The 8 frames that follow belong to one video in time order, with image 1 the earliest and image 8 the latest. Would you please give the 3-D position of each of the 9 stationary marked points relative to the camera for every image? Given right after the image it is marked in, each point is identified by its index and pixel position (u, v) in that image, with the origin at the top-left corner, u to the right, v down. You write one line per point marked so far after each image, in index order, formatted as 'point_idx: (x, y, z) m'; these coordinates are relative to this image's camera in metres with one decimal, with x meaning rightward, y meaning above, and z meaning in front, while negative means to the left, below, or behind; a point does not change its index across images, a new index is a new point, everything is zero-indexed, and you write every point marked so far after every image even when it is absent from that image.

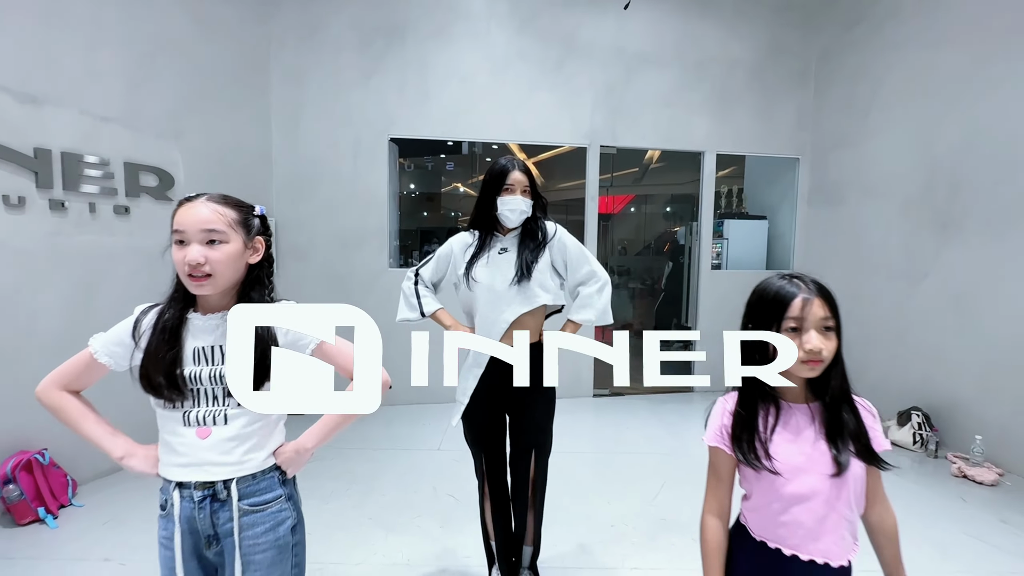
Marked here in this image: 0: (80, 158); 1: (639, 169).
0: (-2.5, +0.7, +2.7) m
1: (+1.5, +1.2, +4.5) m
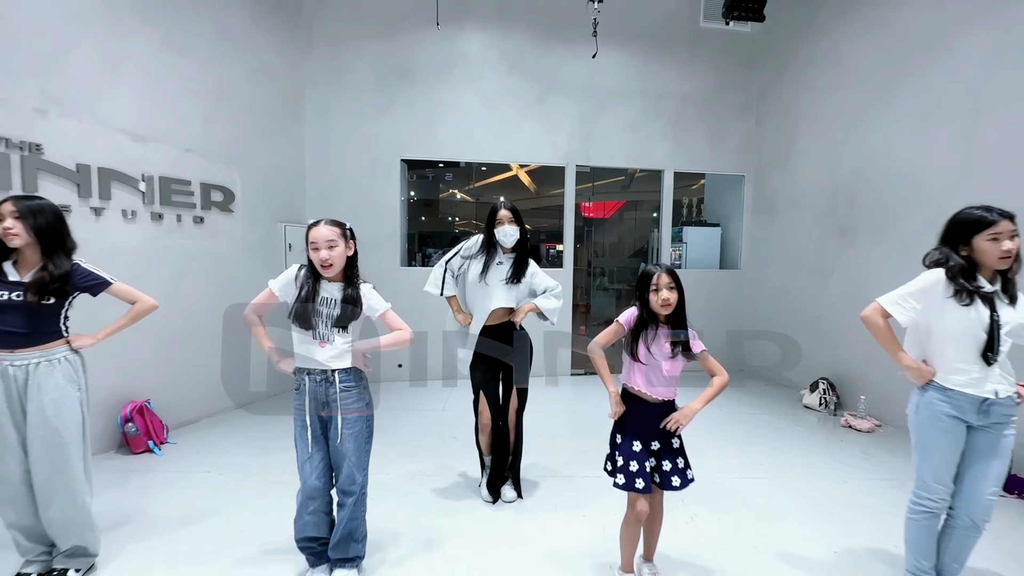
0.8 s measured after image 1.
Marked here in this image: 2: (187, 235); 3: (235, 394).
0: (-2.6, +0.8, +3.5) m
1: (+1.4, +1.2, +5.4) m
2: (-2.5, +0.4, +3.7) m
3: (-2.4, -0.9, +4.1) m
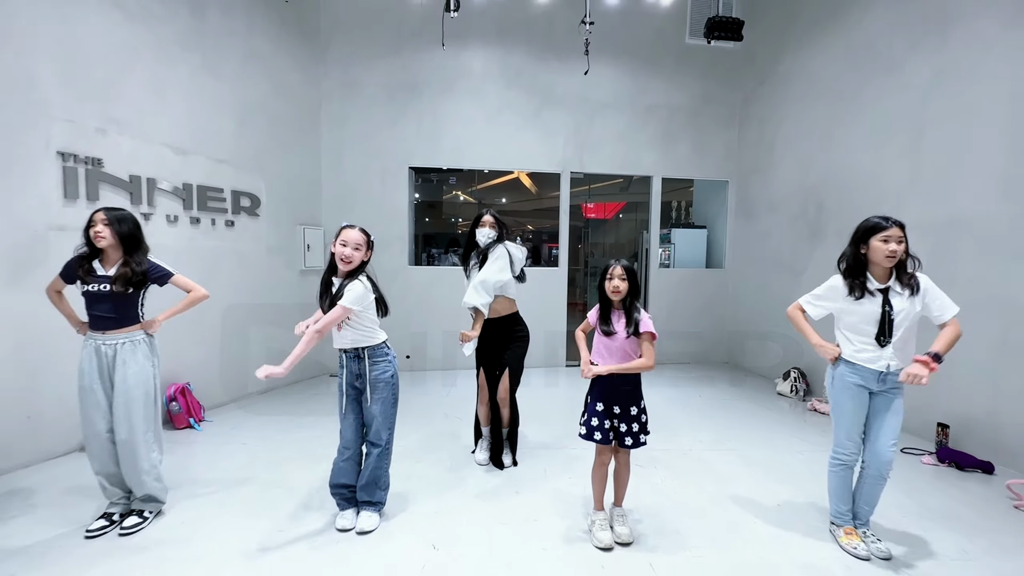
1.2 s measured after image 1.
0: (-2.6, +0.8, +4.0) m
1: (+1.4, +1.2, +5.8) m
2: (-2.6, +0.5, +4.1) m
3: (-2.5, -0.9, +4.5) m
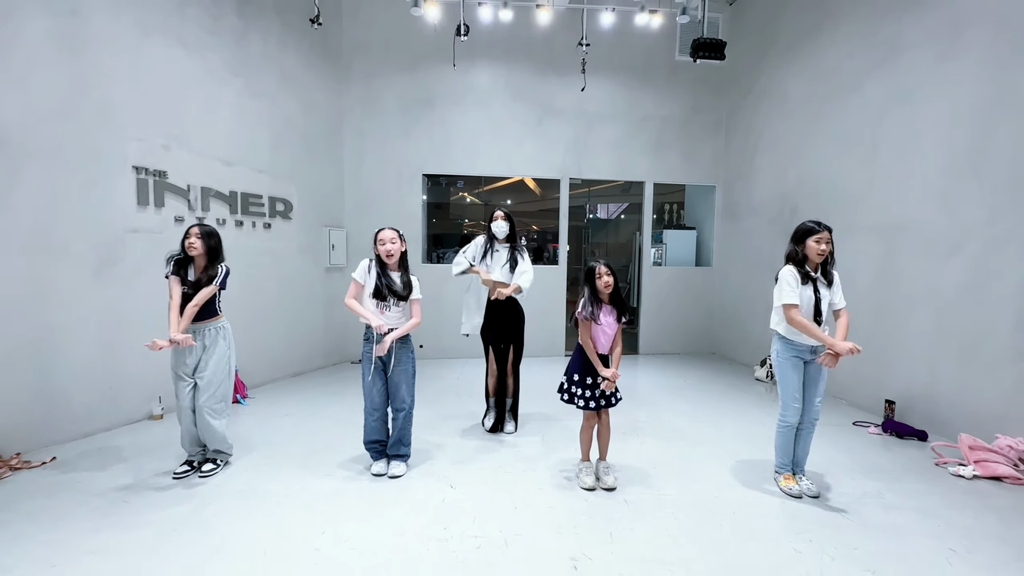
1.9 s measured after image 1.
0: (-2.6, +0.9, +4.5) m
1: (+1.5, +1.3, +6.3) m
2: (-2.5, +0.5, +4.7) m
3: (-2.4, -0.8, +5.1) m
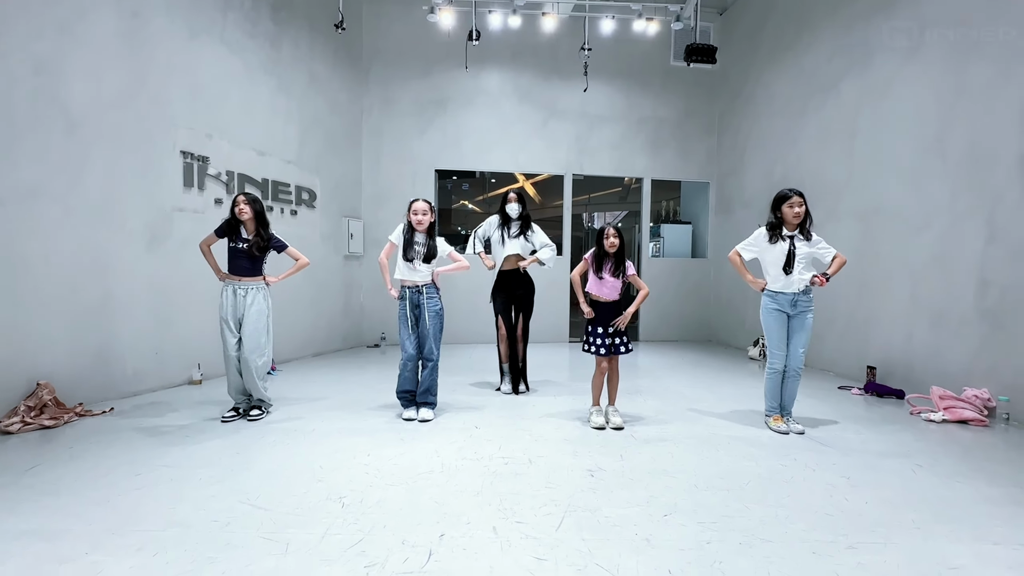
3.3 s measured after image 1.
0: (-2.5, +1.1, +4.9) m
1: (+1.6, +1.4, +6.7) m
2: (-2.4, +0.7, +5.0) m
3: (-2.3, -0.7, +5.4) m
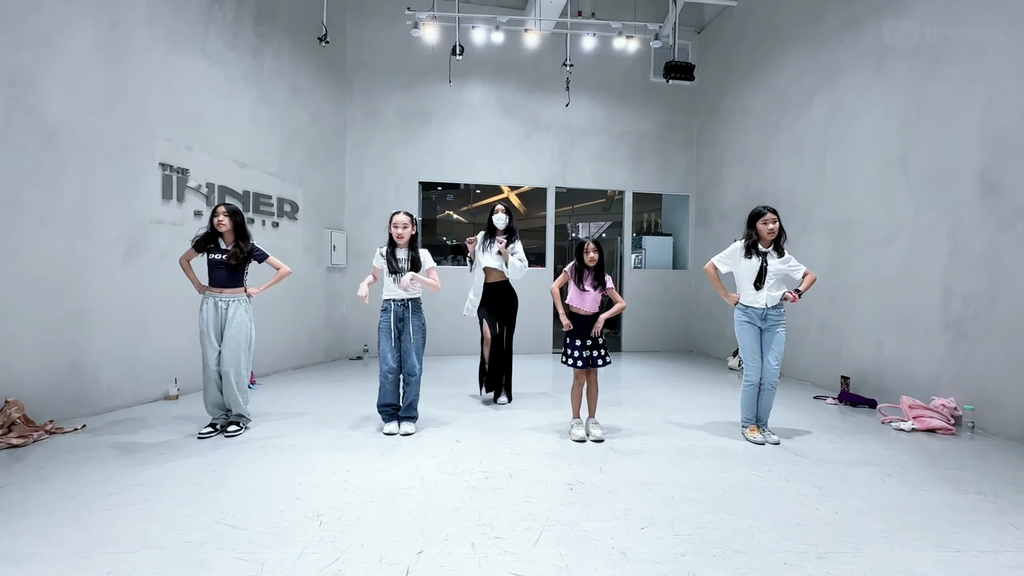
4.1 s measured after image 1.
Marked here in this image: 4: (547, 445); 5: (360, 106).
0: (-2.6, +1.0, +4.9) m
1: (+1.3, +1.3, +6.8) m
2: (-2.6, +0.6, +5.0) m
3: (-2.5, -0.8, +5.3) m
4: (+0.2, -1.0, +3.0) m
5: (-2.0, +2.4, +6.2) m
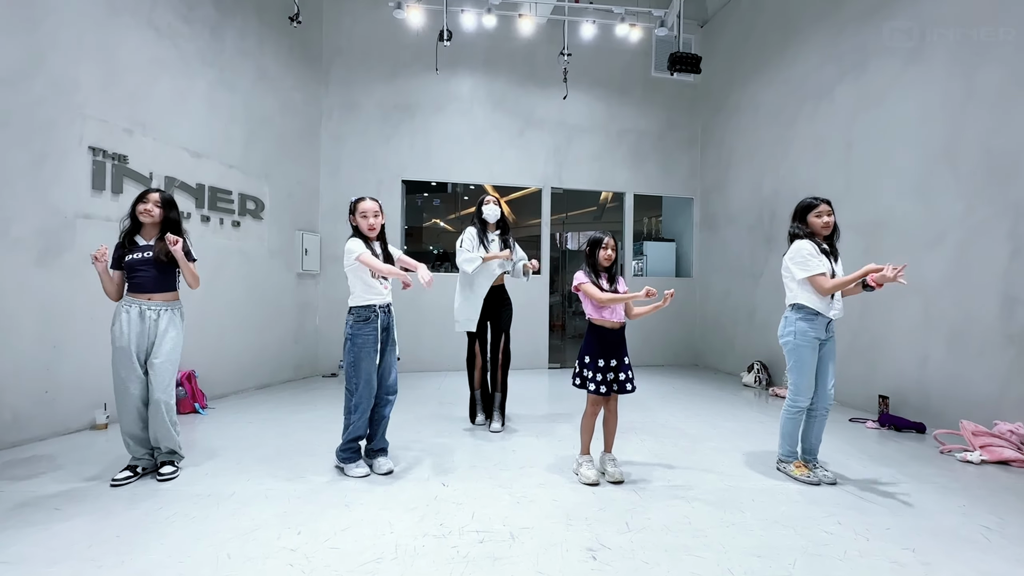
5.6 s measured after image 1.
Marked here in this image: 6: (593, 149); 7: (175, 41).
0: (-2.7, +0.9, +4.3) m
1: (+1.2, +1.1, +6.3) m
2: (-2.7, +0.5, +4.4) m
3: (-2.6, -0.9, +4.7) m
4: (+0.2, -1.0, +2.4) m
5: (-2.1, +2.3, +5.6) m
6: (+1.1, +1.9, +6.2) m
7: (-2.8, +2.1, +3.9) m
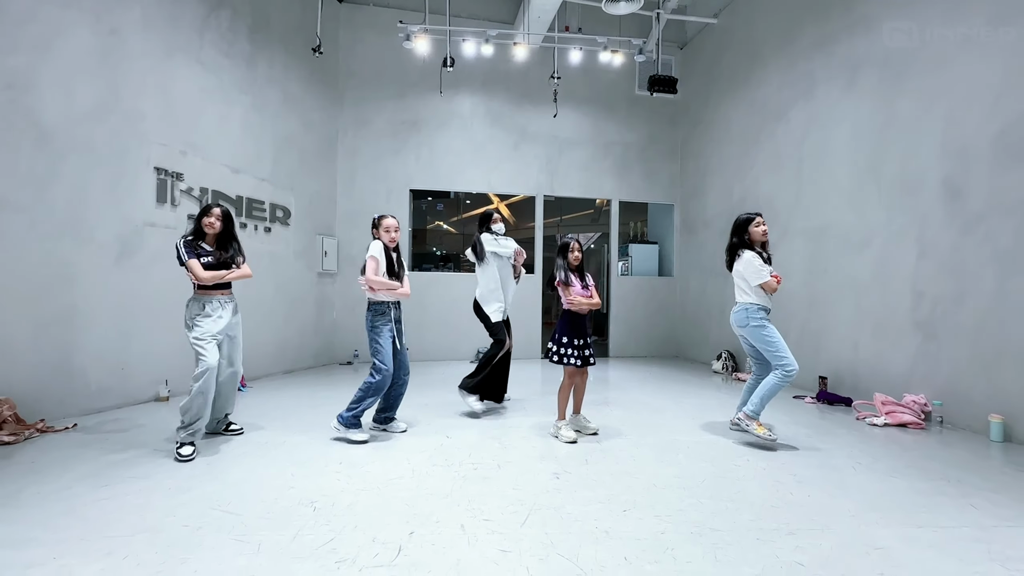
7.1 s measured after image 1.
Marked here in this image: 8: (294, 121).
0: (-2.8, +0.9, +4.9) m
1: (+1.2, +1.2, +7.0) m
2: (-2.7, +0.5, +5.0) m
3: (-2.6, -0.9, +5.4) m
4: (+0.1, -1.0, +3.1) m
5: (-2.2, +2.3, +6.3) m
6: (+1.0, +1.9, +6.9) m
7: (-2.9, +2.1, +4.6) m
8: (-2.6, +2.0, +5.5) m
